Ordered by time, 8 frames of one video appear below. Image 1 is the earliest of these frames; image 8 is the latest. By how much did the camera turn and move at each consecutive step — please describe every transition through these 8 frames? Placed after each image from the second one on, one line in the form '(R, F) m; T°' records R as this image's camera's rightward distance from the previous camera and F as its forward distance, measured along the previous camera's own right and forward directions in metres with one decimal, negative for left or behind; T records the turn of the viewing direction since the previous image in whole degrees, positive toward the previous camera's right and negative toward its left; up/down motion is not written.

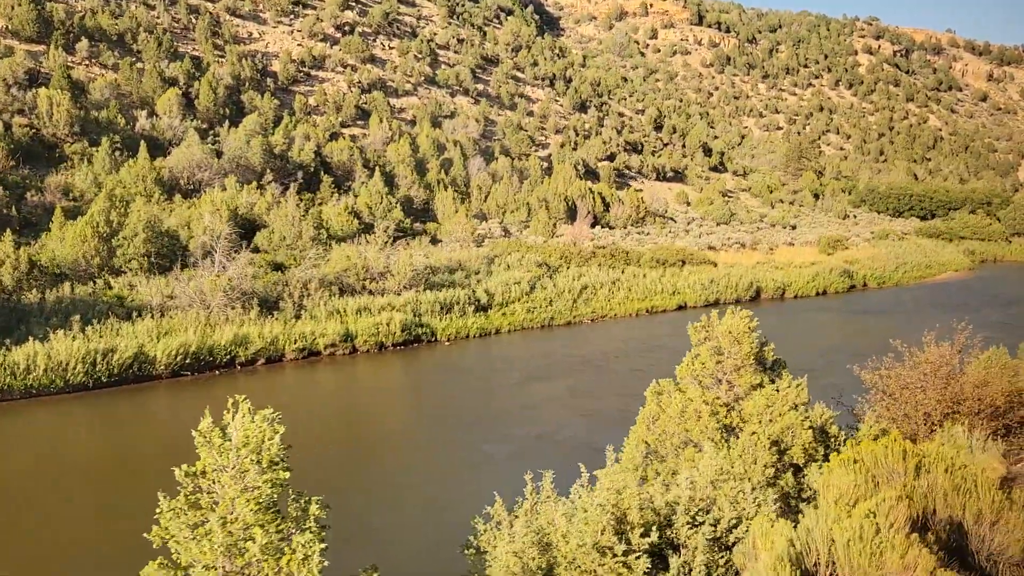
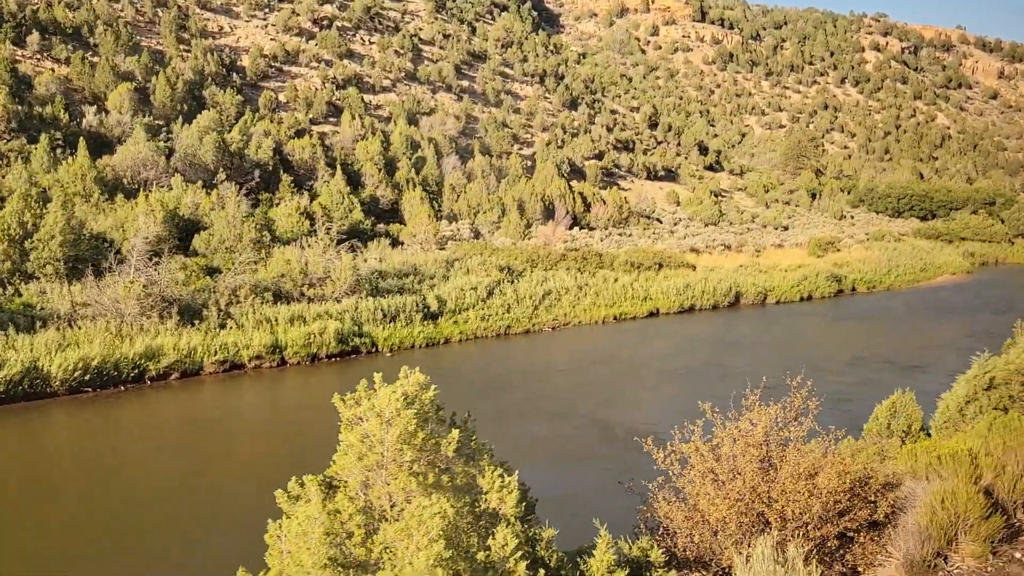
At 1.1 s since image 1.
(+1.5, +1.5) m; -1°
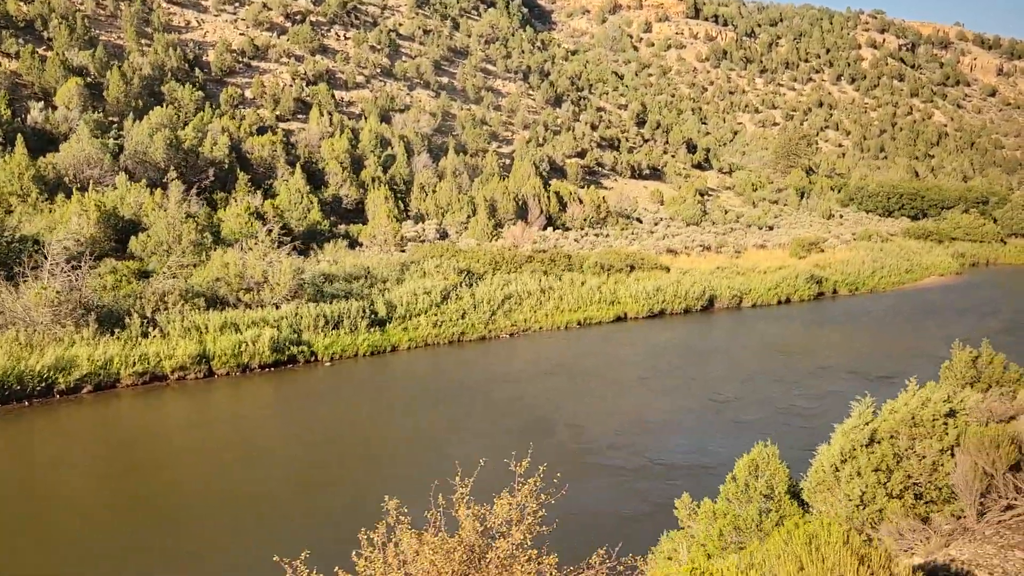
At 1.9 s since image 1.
(+1.2, +1.1) m; 0°
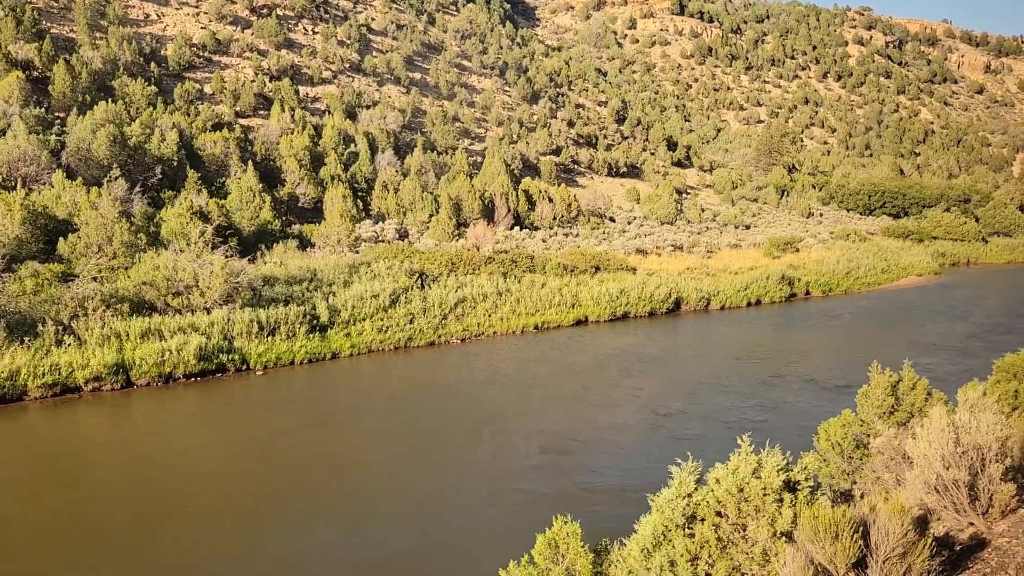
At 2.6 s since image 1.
(+1.0, +1.0) m; 0°
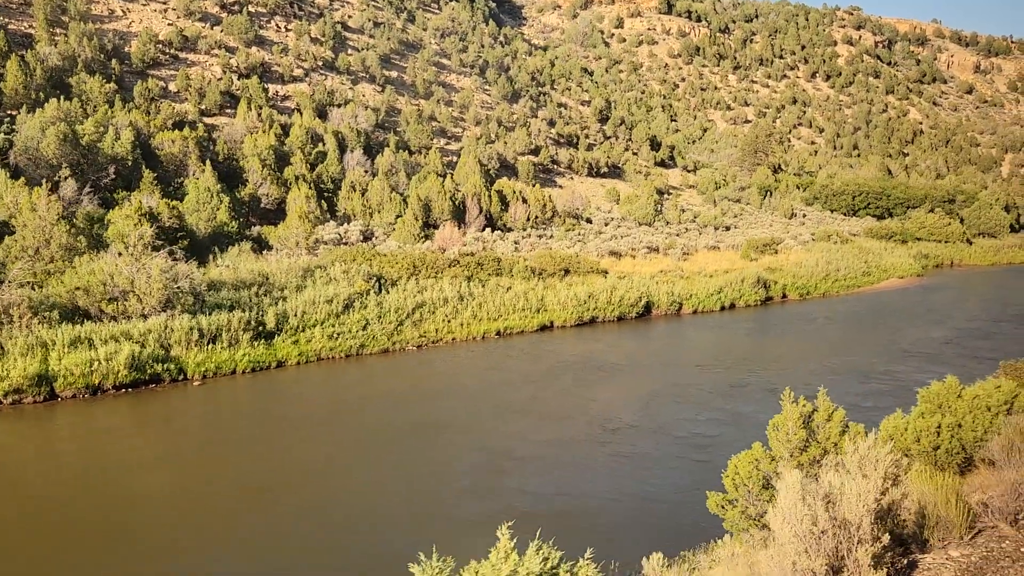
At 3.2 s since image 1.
(+0.9, +0.8) m; 0°
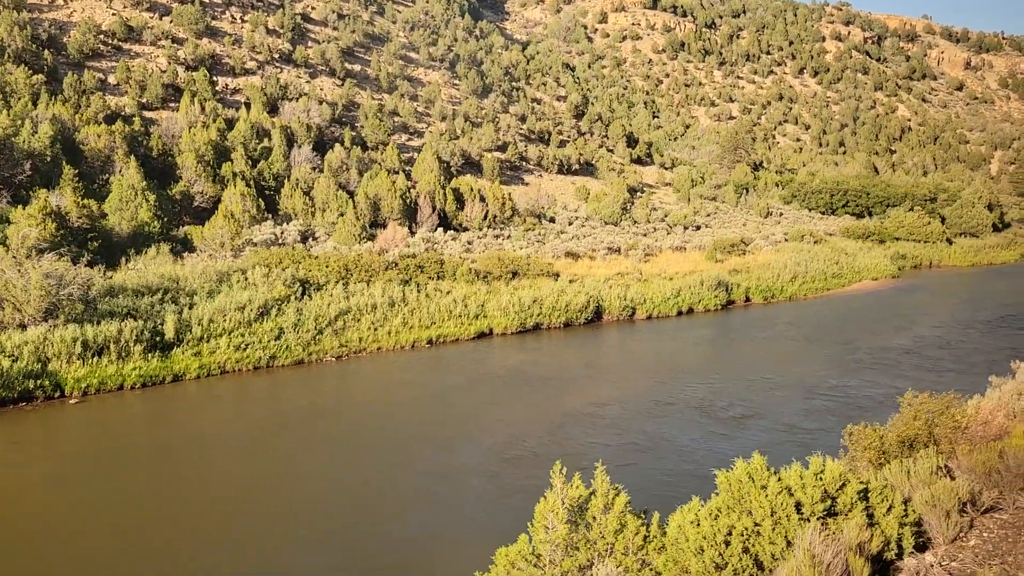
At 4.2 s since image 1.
(+1.5, +1.5) m; 0°
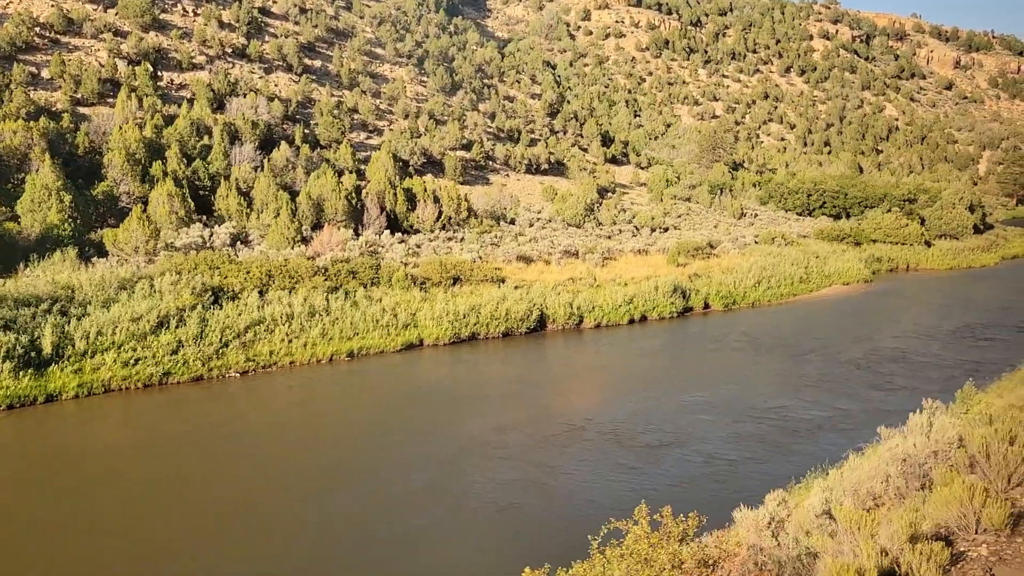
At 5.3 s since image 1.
(+1.5, +1.5) m; 0°
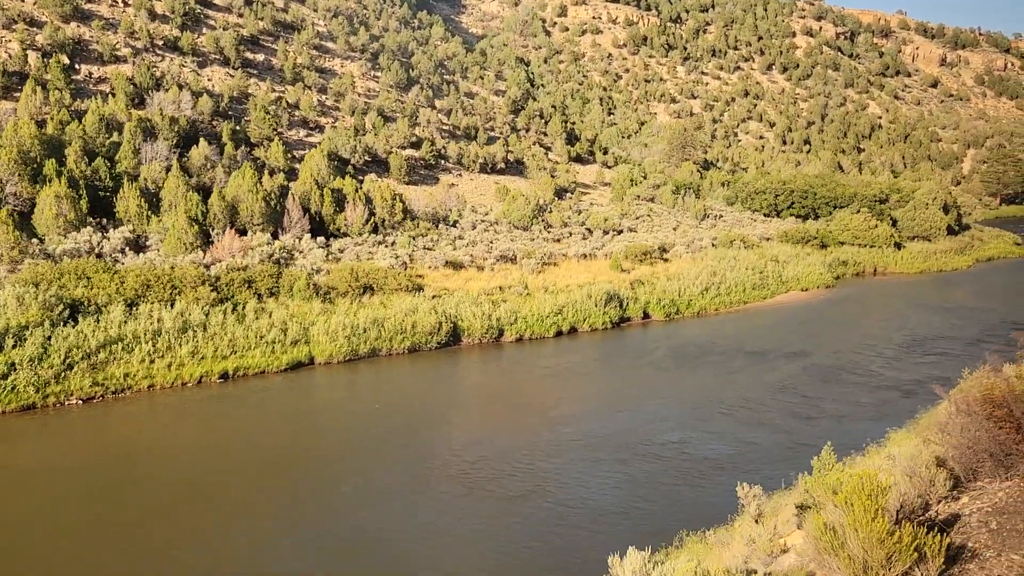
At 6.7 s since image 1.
(+2.1, +2.0) m; 0°
